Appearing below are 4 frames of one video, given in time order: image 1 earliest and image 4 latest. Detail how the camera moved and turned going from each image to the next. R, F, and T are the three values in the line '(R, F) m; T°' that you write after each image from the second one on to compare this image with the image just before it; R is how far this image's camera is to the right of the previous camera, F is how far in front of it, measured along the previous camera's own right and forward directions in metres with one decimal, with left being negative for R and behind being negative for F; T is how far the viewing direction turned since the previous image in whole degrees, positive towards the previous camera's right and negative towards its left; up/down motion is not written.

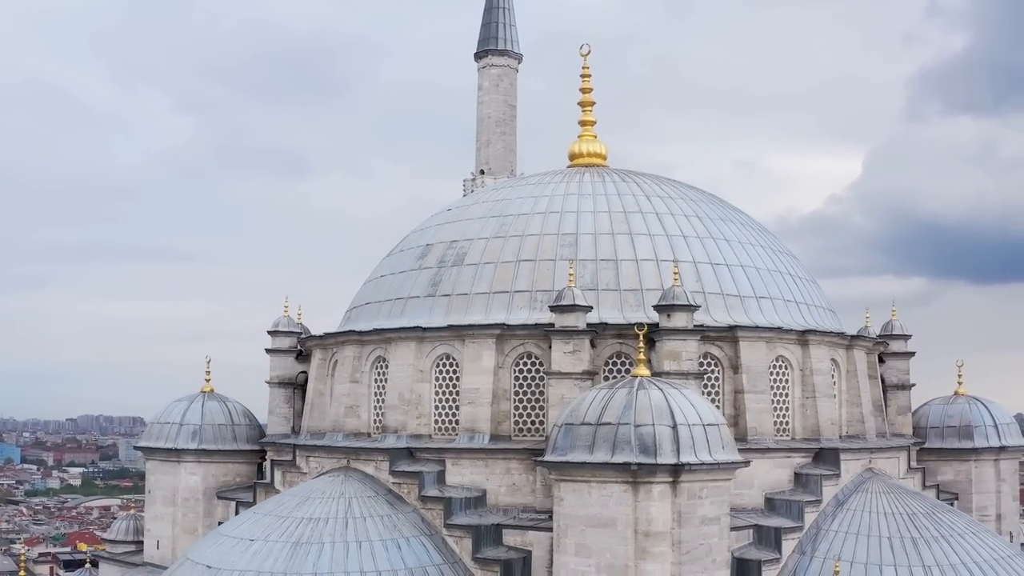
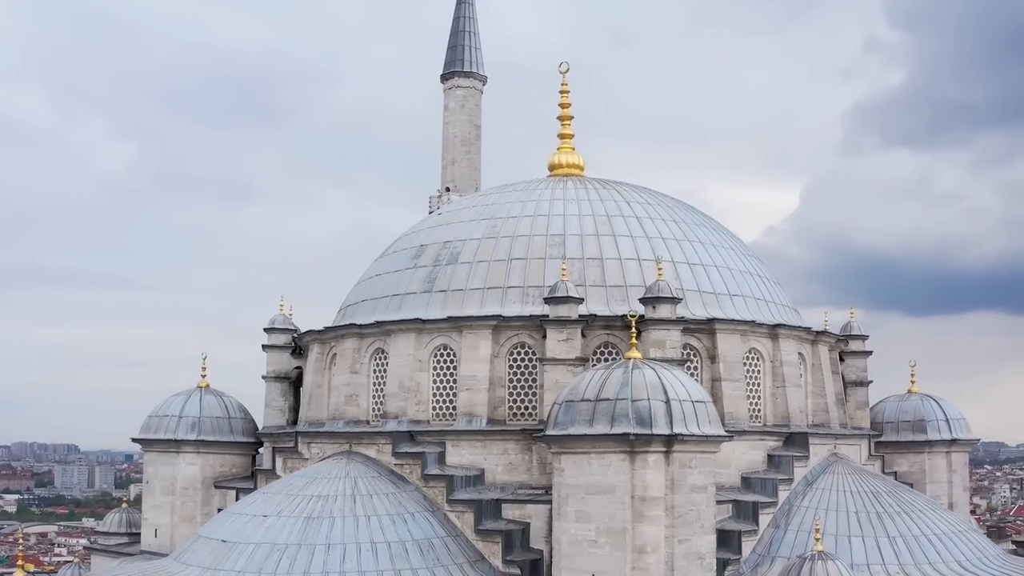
(-0.9, -1.3) m; +3°
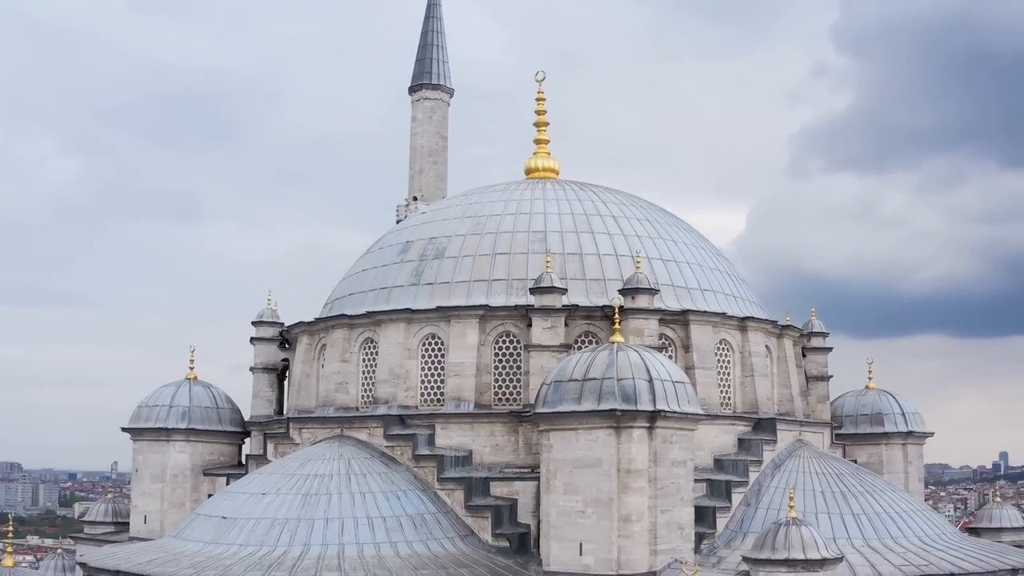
(-0.7, -1.0) m; +3°
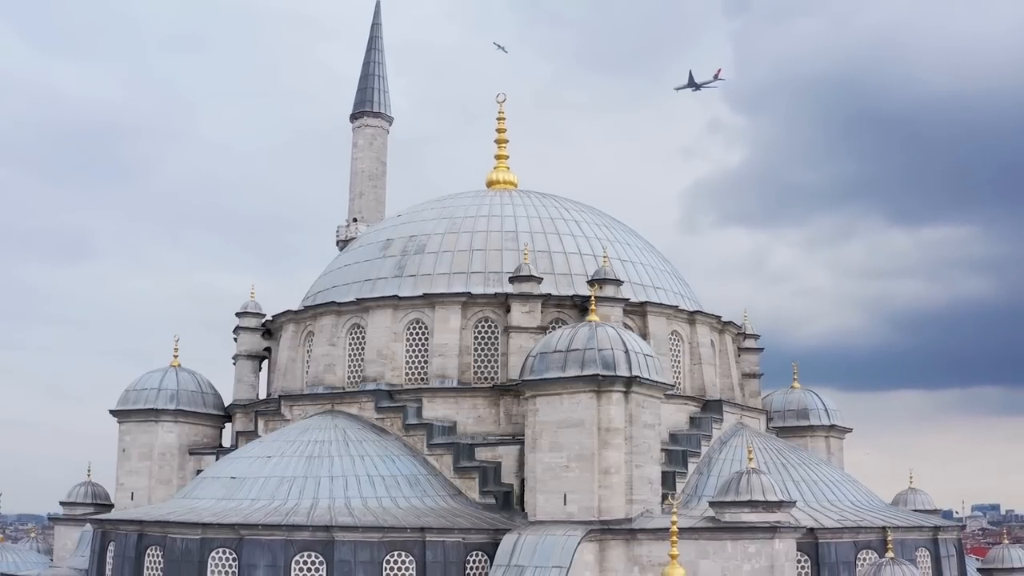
(-1.6, -2.1) m; +5°
